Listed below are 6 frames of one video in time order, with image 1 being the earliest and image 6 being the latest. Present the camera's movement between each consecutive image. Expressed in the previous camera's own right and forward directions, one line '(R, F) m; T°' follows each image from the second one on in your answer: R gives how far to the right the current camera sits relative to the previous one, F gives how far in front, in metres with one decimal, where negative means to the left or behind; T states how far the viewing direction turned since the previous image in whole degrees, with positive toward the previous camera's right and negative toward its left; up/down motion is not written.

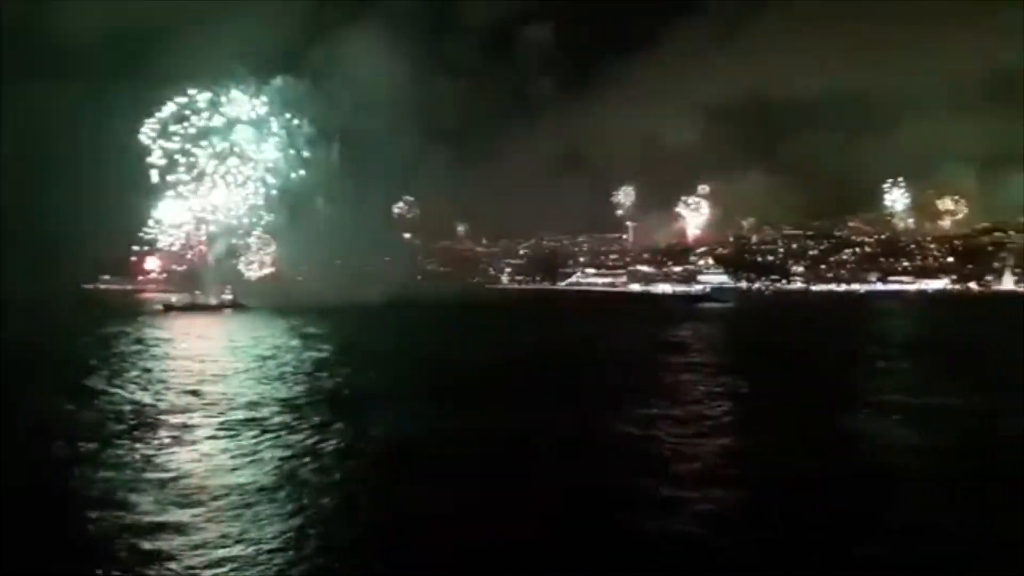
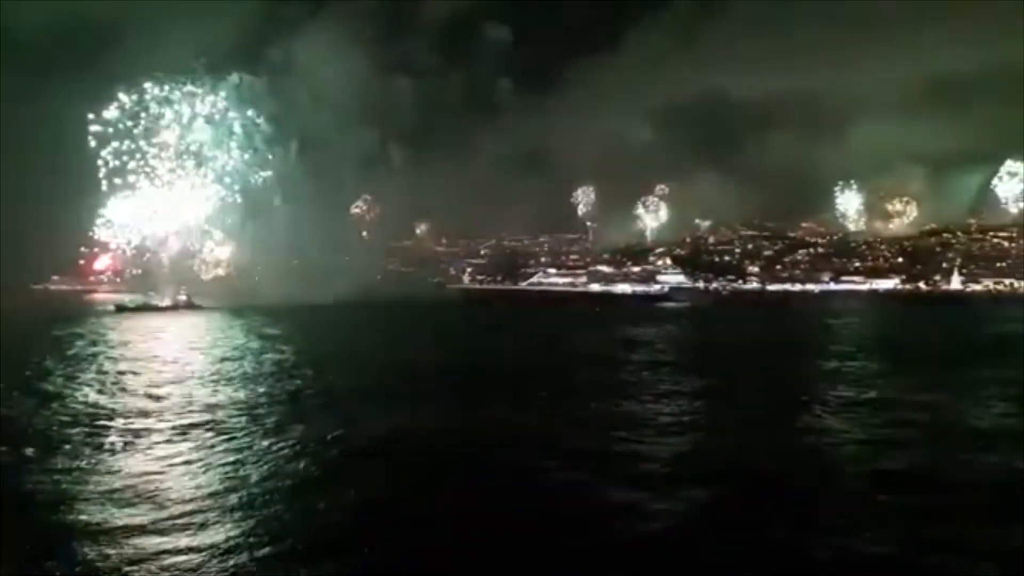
(-0.1, 0.0) m; +3°
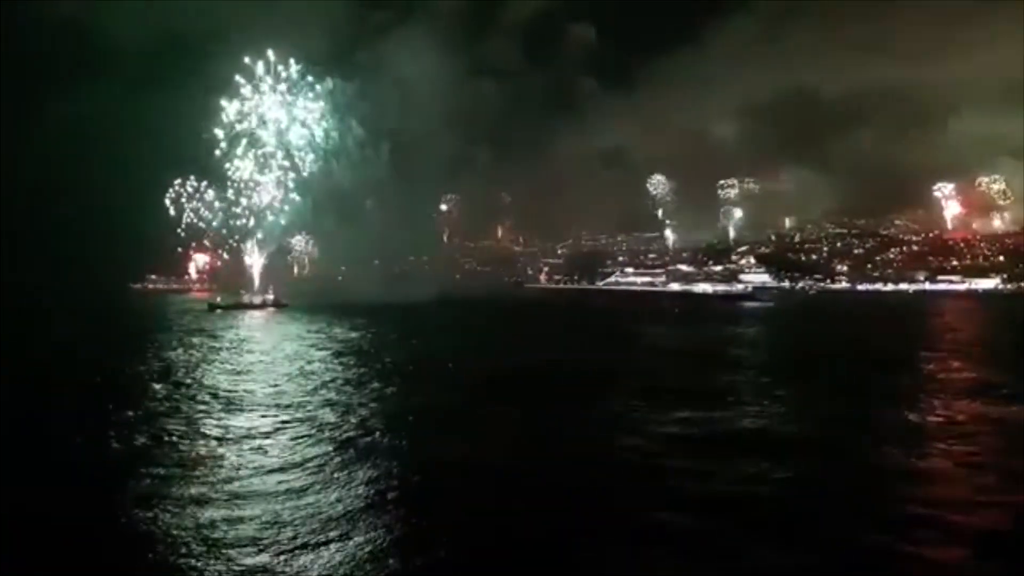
(+0.4, -0.1) m; -6°
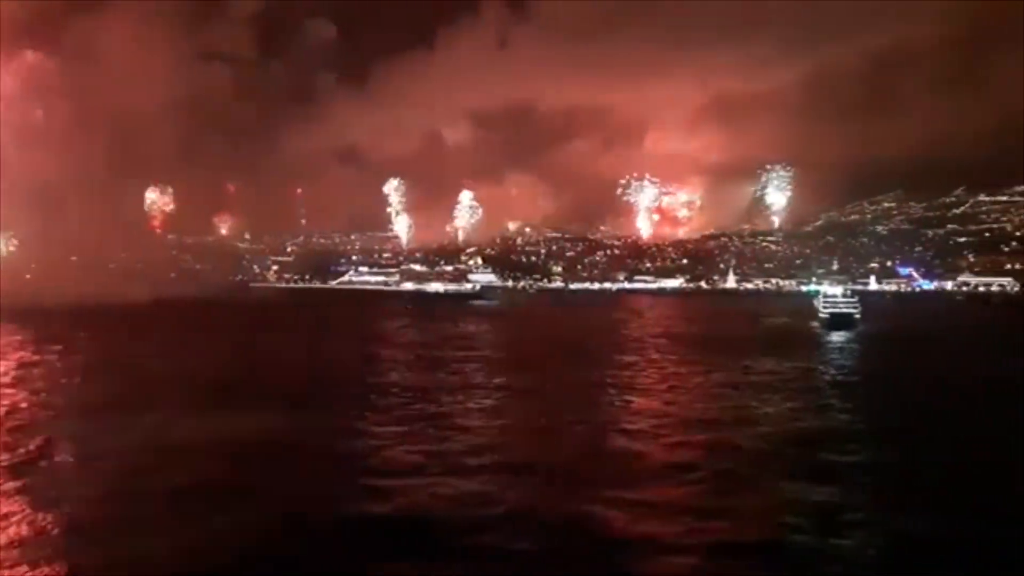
(-1.8, -0.6) m; +20°
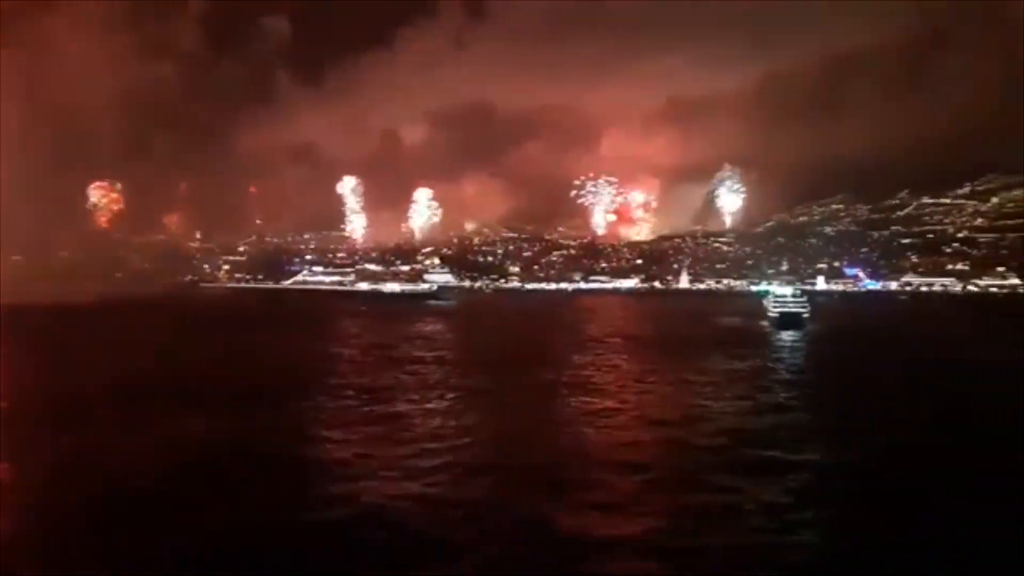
(0.0, -0.1) m; +3°
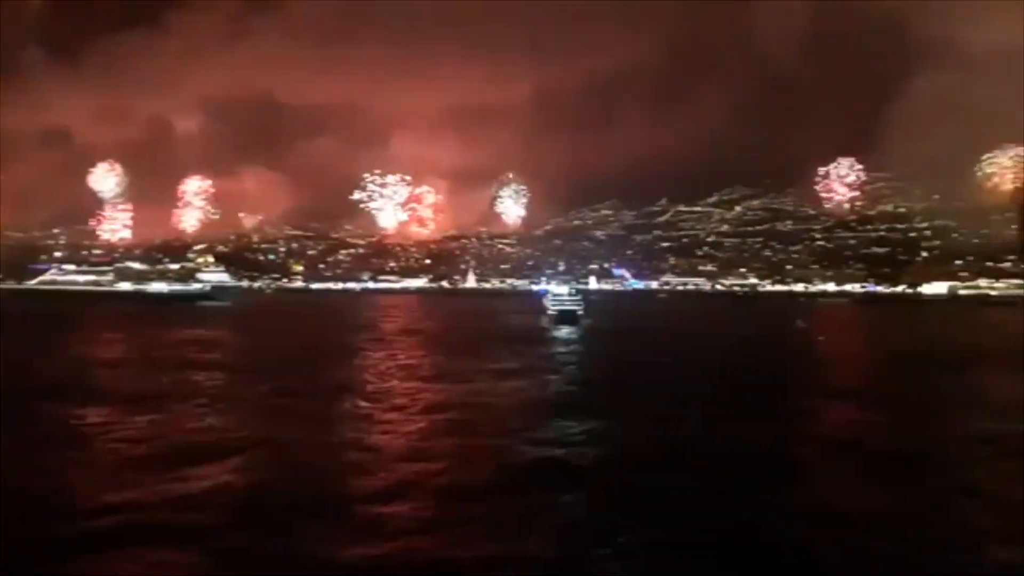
(-0.1, 0.0) m; +16°
